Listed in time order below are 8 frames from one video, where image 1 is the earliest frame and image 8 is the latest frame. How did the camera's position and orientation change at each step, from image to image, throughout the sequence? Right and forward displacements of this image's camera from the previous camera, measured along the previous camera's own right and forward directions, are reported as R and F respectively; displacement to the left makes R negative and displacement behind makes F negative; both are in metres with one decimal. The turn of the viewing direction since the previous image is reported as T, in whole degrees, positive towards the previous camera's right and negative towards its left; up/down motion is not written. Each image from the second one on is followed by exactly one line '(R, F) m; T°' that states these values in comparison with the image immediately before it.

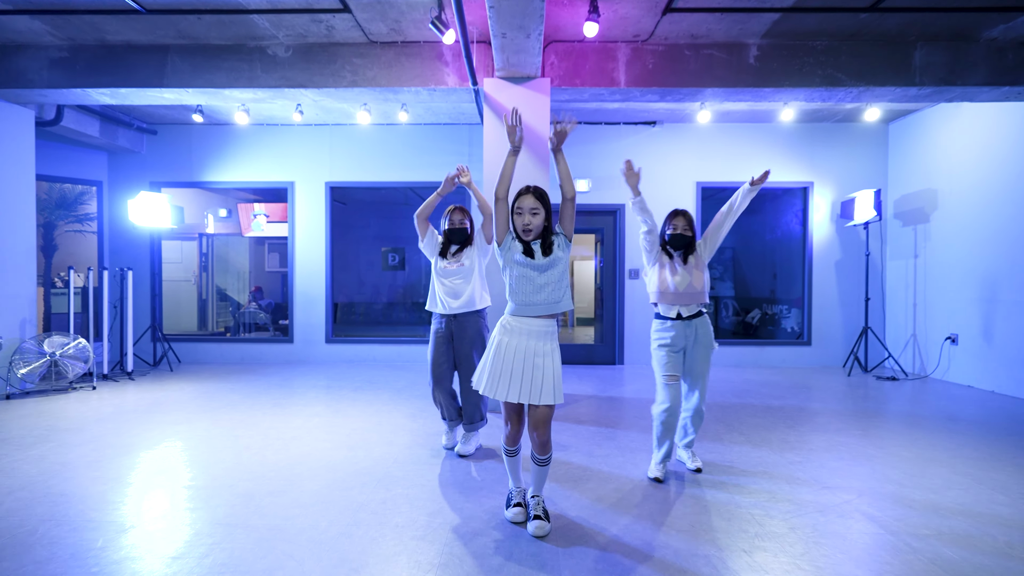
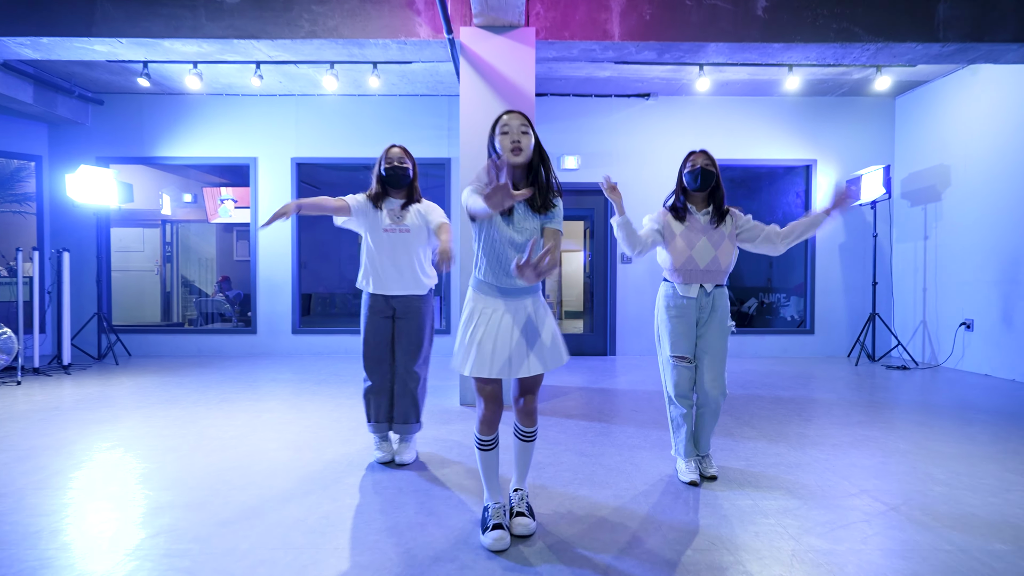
(+0.1, +0.5) m; +1°
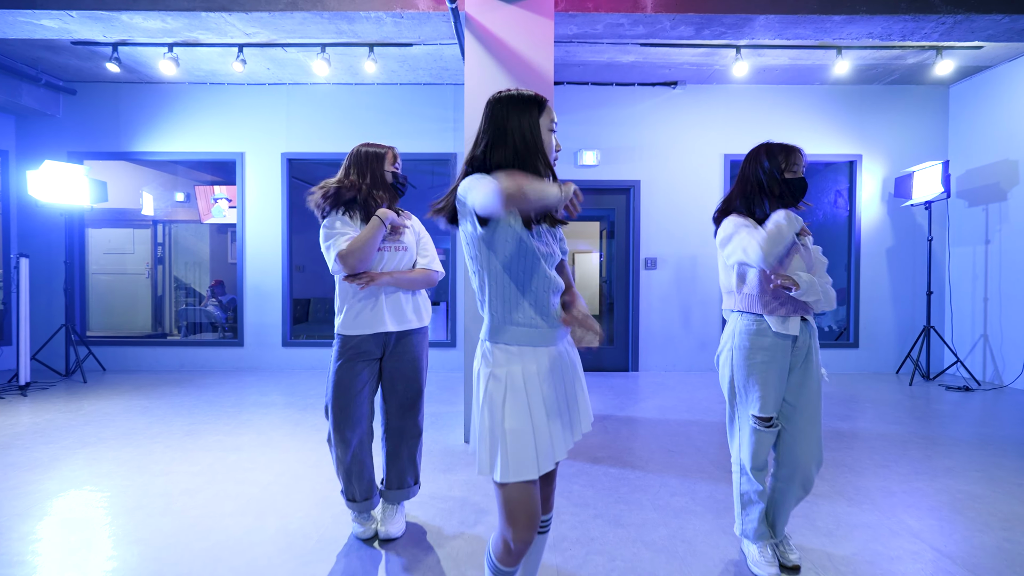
(-0.1, +0.6) m; -1°
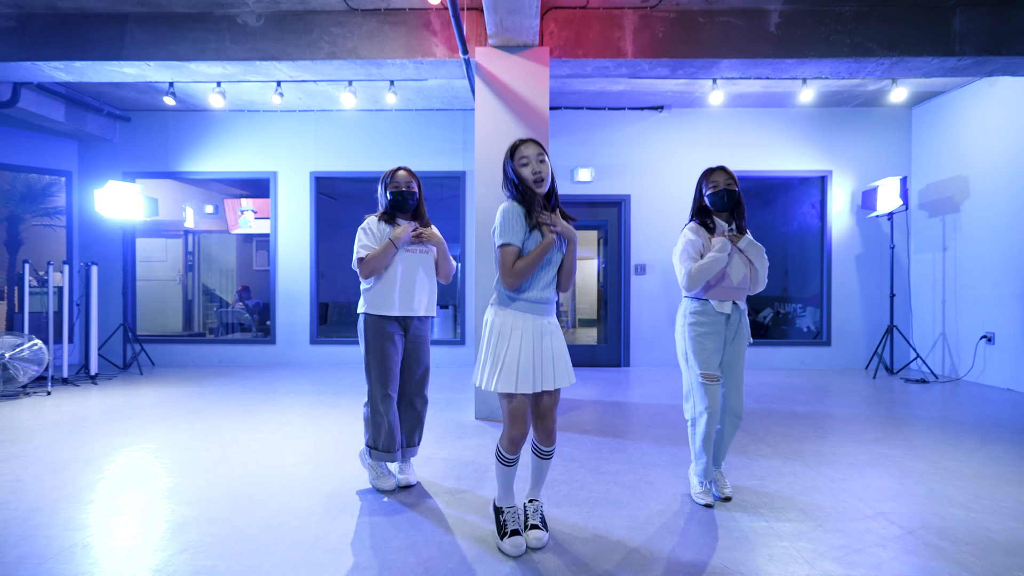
(0.0, -0.6) m; -1°
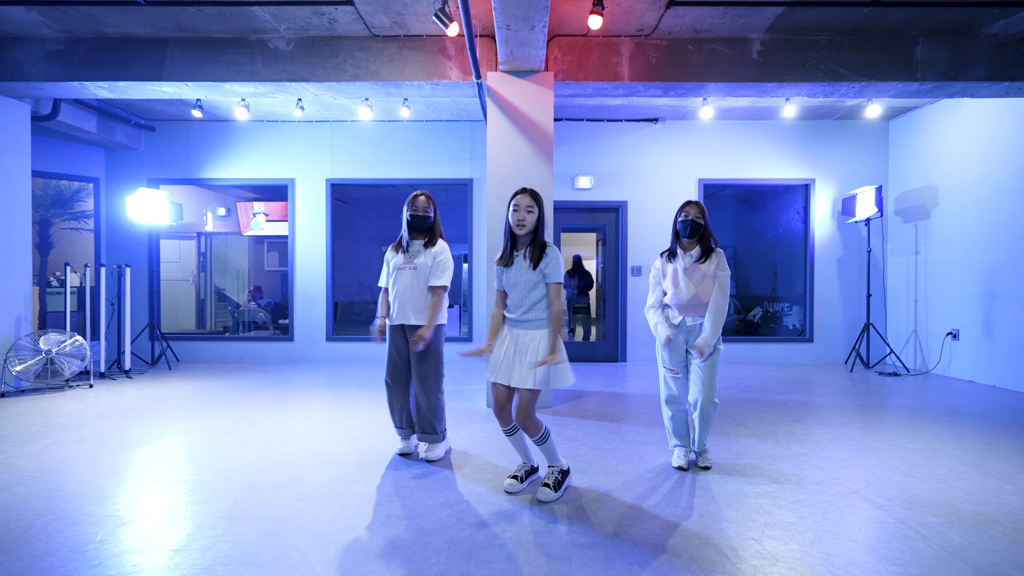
(-0.1, -0.4) m; 0°
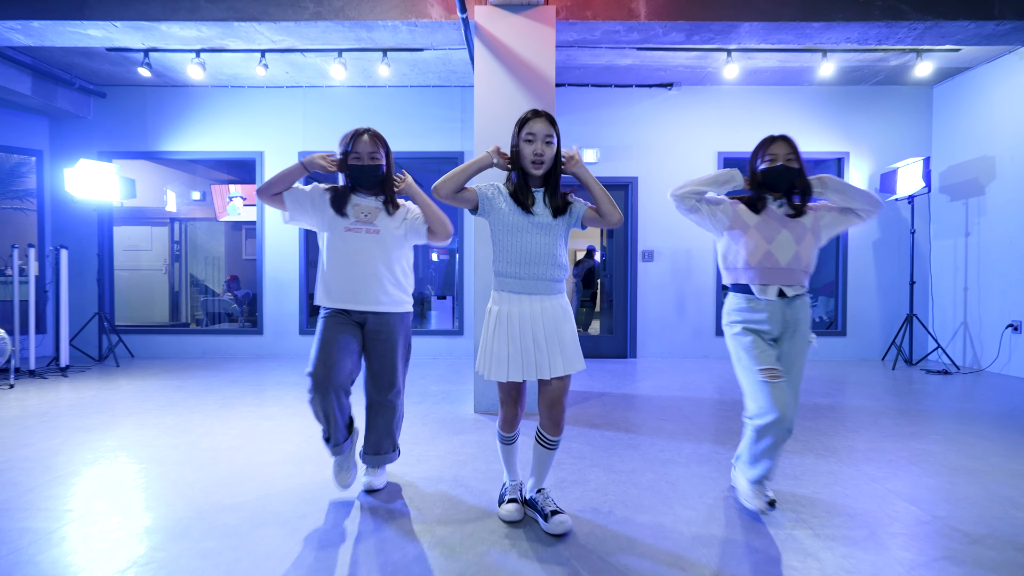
(0.0, +0.7) m; 0°
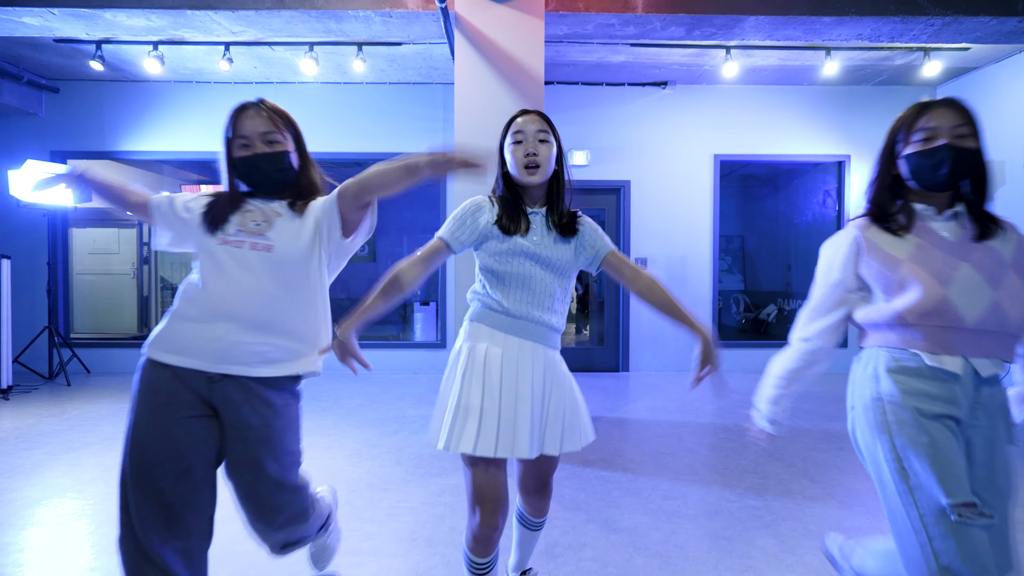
(0.0, +0.3) m; +1°
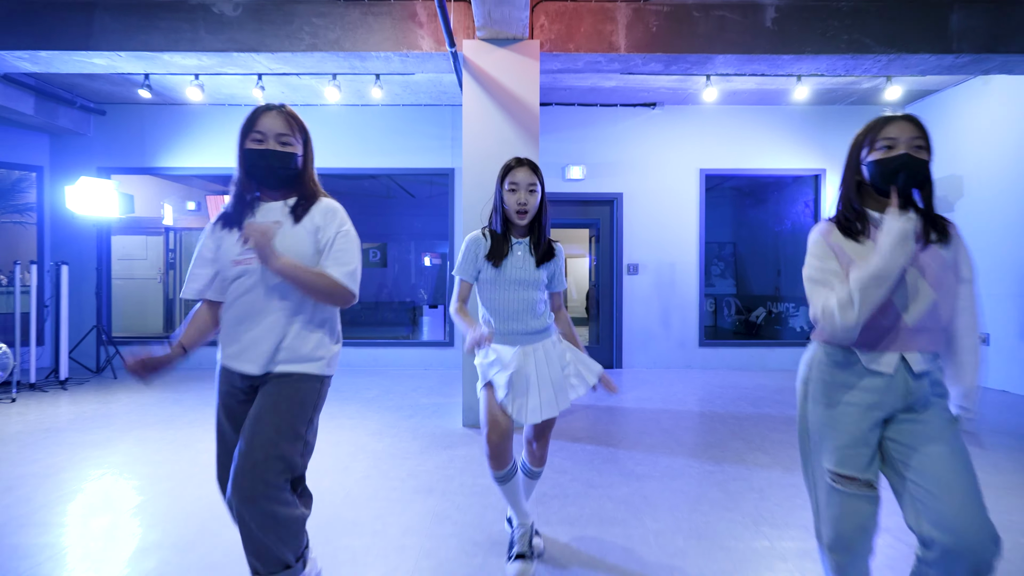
(0.0, -0.5) m; -1°
